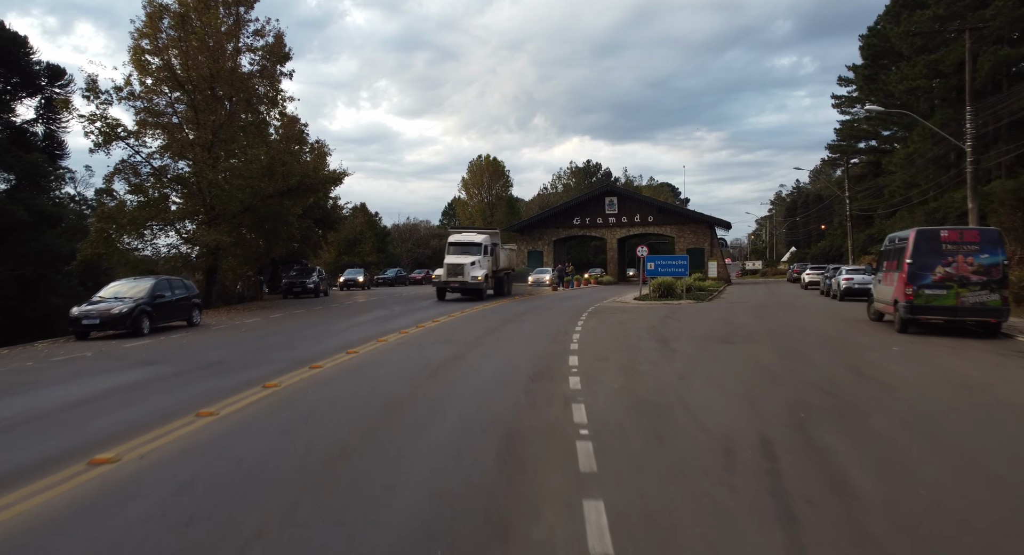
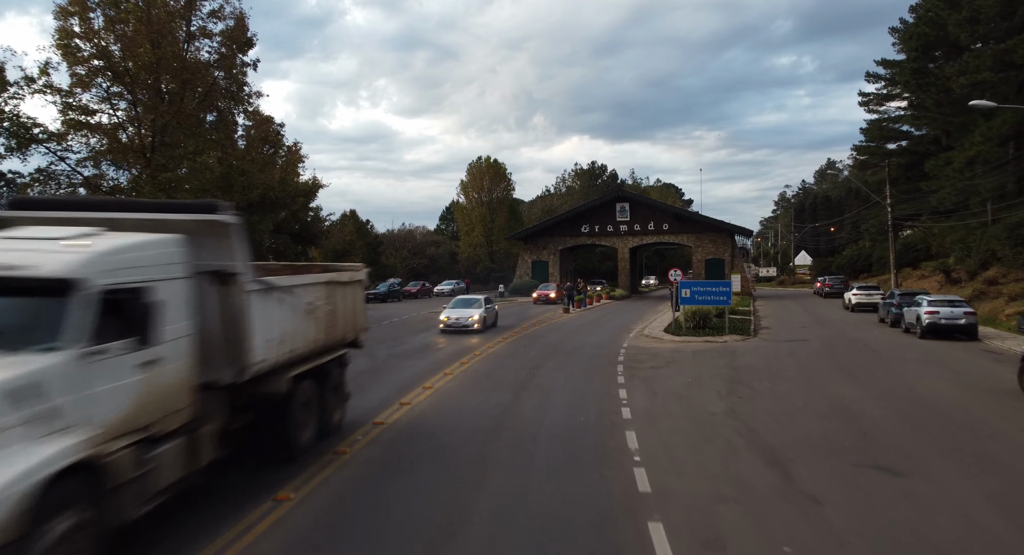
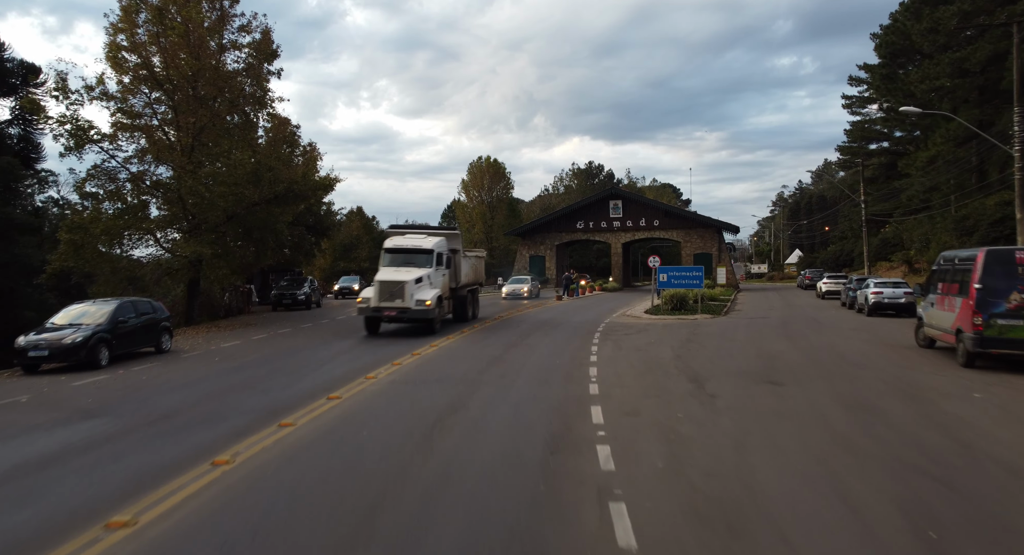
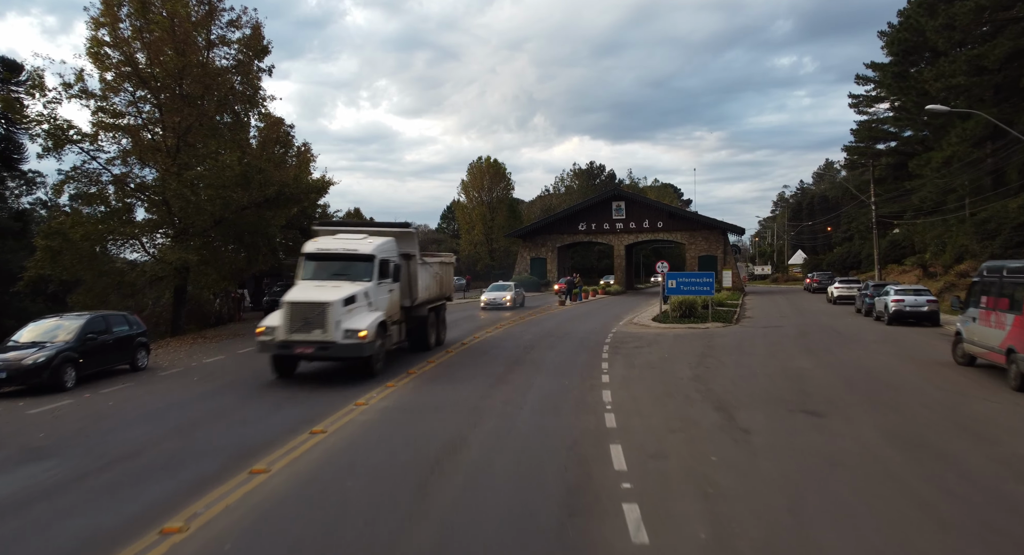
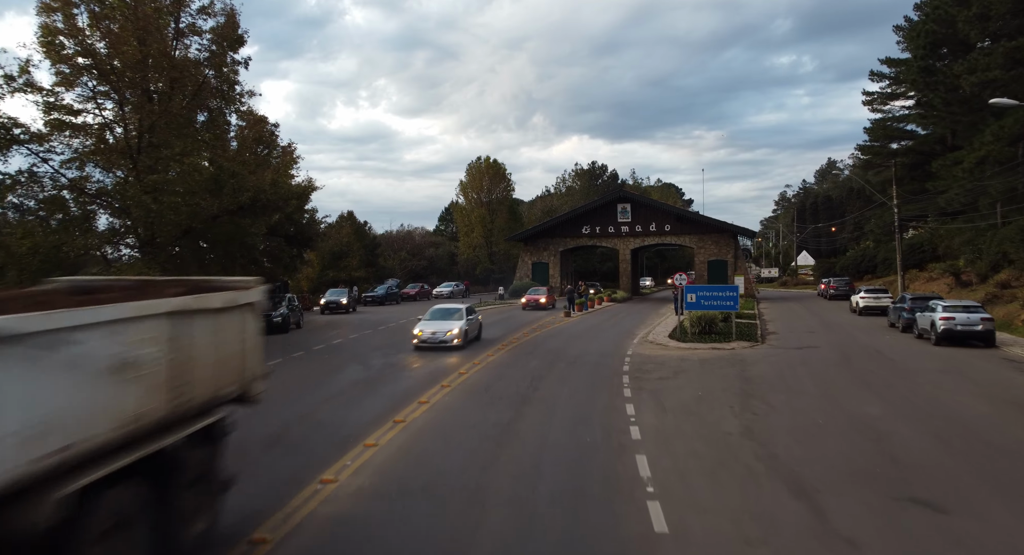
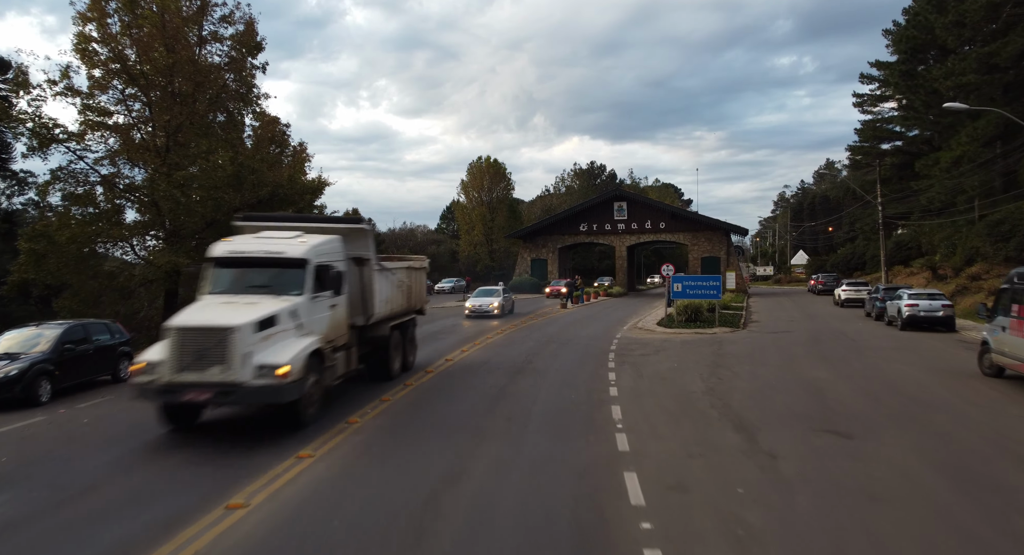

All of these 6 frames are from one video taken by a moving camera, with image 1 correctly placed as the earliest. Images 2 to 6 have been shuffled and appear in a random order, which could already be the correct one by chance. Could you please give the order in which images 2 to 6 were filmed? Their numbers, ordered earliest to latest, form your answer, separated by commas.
3, 4, 6, 2, 5
